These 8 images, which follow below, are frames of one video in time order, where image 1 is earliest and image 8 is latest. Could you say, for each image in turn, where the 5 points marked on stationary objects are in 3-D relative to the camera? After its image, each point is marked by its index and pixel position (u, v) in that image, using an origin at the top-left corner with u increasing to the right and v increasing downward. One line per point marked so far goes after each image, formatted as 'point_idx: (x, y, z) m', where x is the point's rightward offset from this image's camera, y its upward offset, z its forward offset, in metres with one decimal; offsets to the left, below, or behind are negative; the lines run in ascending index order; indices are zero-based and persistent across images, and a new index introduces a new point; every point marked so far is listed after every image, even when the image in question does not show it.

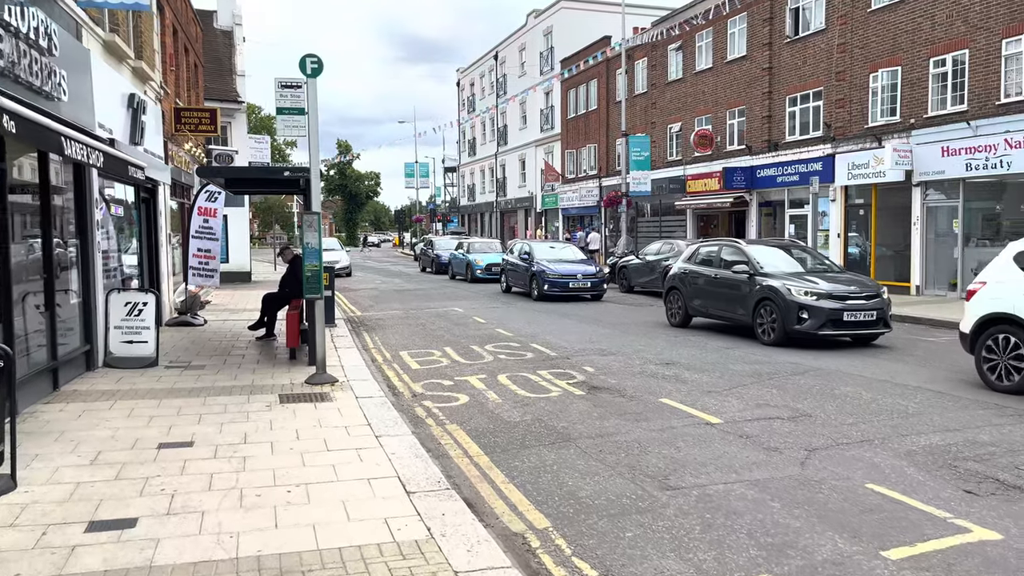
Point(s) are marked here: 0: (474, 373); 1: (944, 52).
0: (-0.5, -1.0, +10.0) m
1: (+9.5, +5.2, +18.1) m
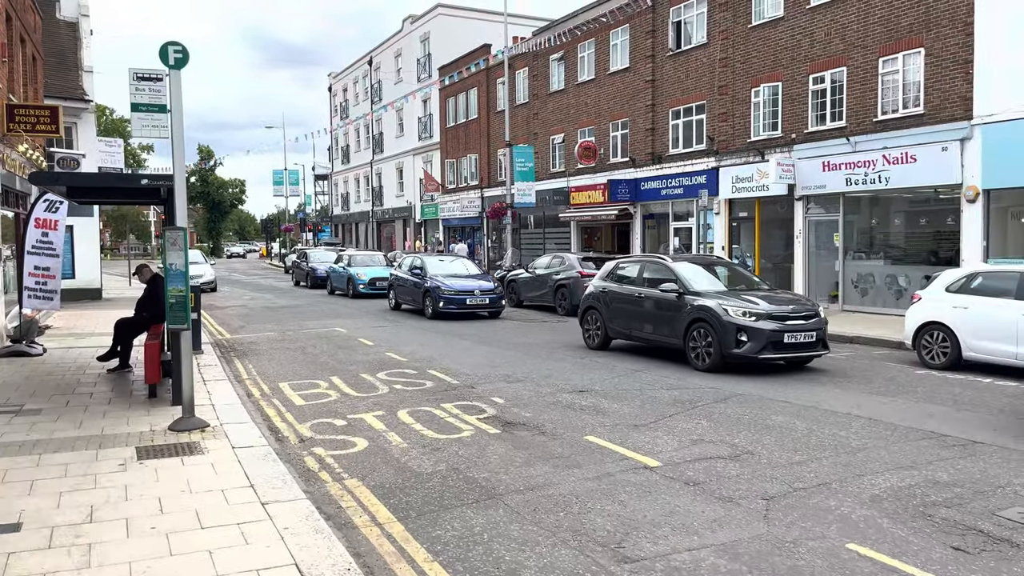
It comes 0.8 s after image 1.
0: (-1.5, -1.3, +8.8) m
1: (+7.0, +5.0, +18.5) m
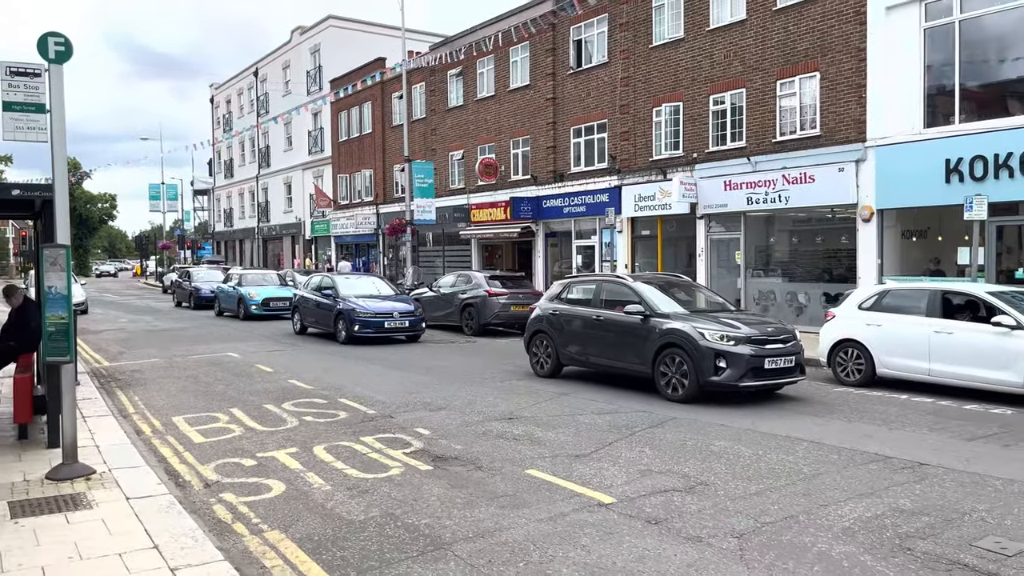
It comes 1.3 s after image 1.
0: (-2.3, -1.5, +8.0) m
1: (+4.8, +4.6, +18.8) m
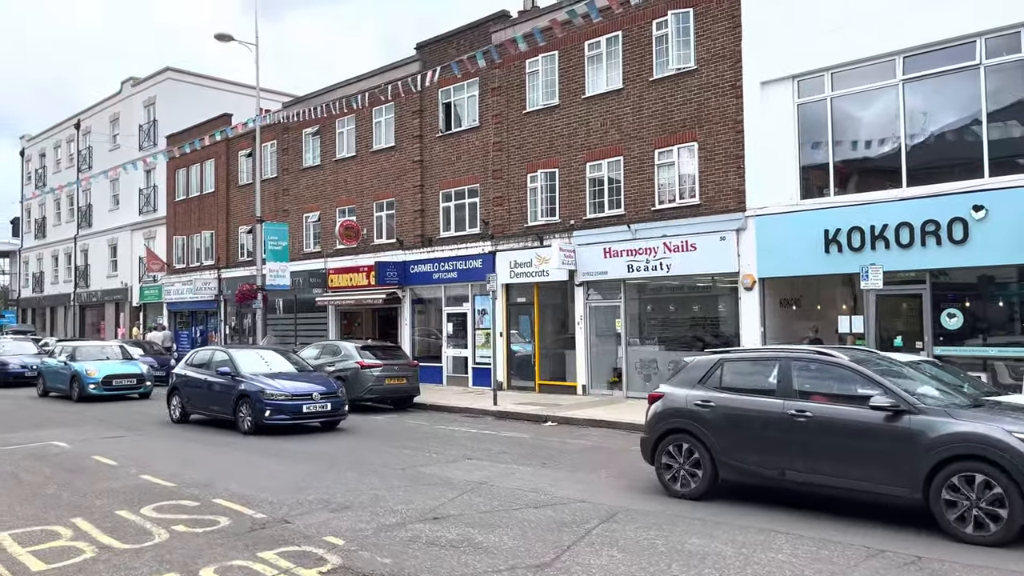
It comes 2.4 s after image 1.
0: (-2.8, -2.2, +6.3) m
1: (+2.0, +3.0, +18.8) m
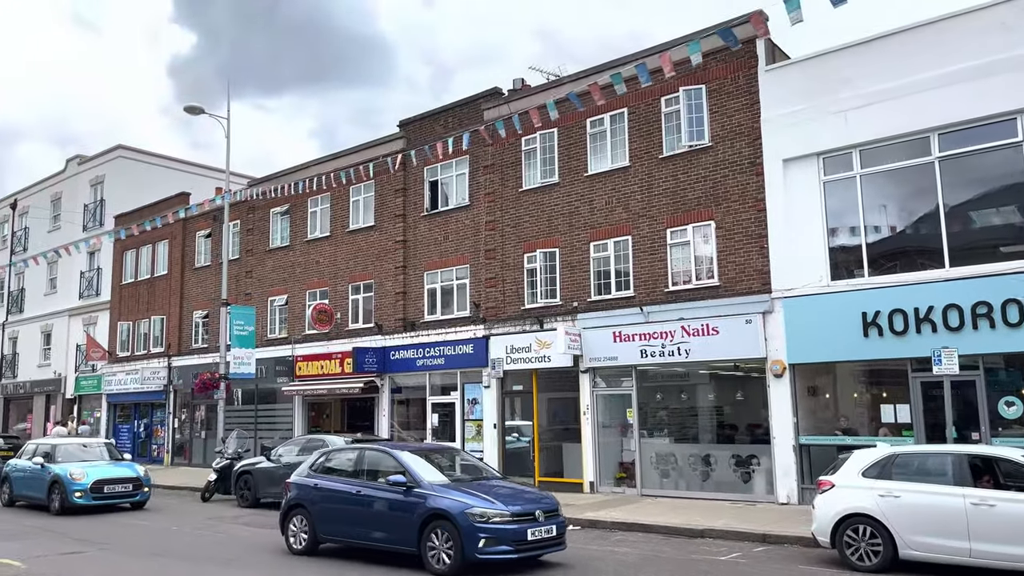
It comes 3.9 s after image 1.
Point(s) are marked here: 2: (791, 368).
0: (-1.7, -2.6, +4.5) m
1: (+2.0, +1.1, +17.8) m
2: (+5.1, -1.5, +14.9) m
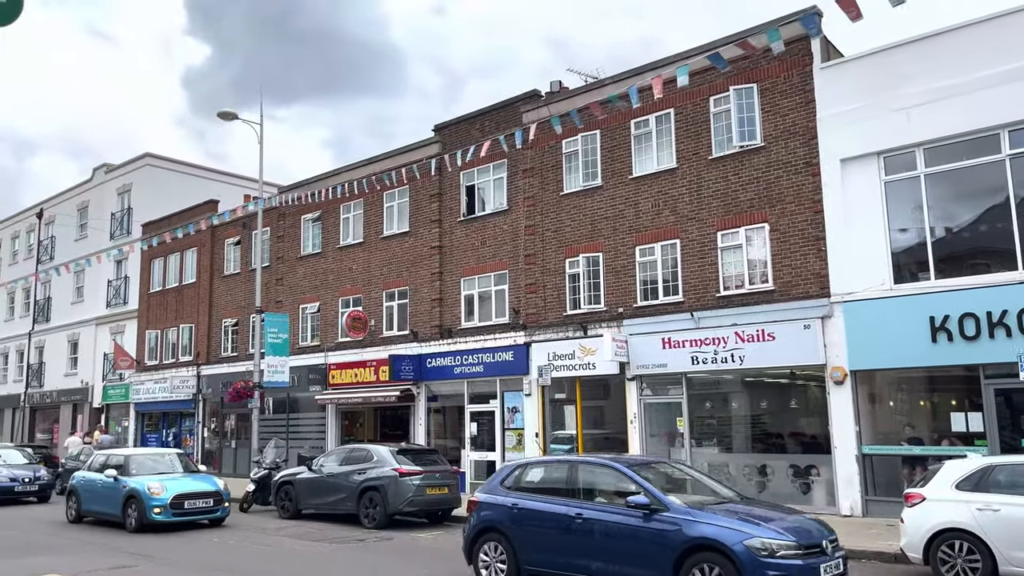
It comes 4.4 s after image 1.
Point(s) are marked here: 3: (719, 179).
0: (-1.0, -2.6, +4.1) m
1: (+3.0, +1.0, +17.4) m
2: (+6.0, -1.5, +14.4) m
3: (+4.2, +2.2, +16.5) m
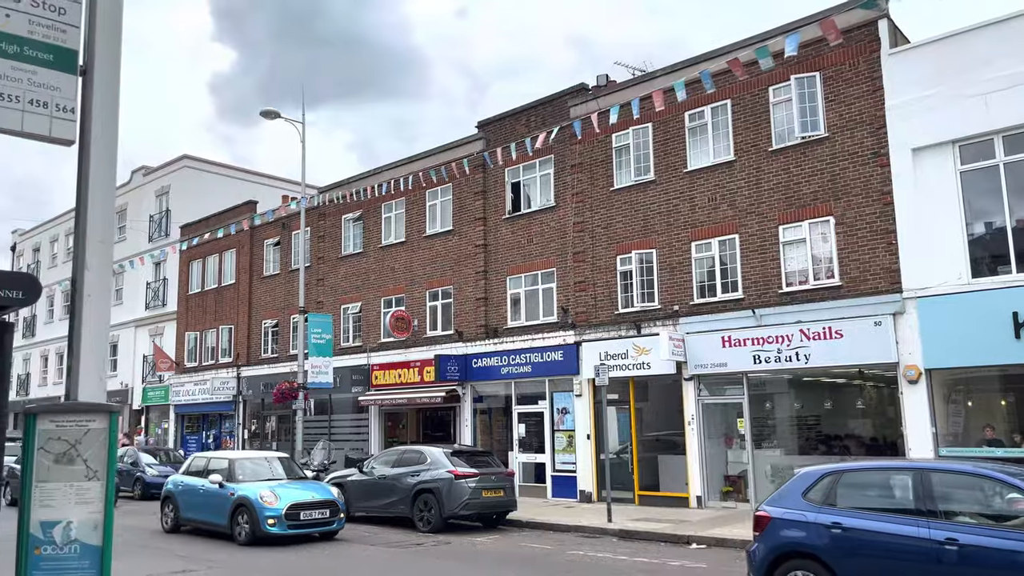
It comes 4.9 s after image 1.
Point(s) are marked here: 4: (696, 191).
0: (-0.3, -2.5, +3.7) m
1: (+4.1, +1.1, +16.8) m
2: (+7.0, -1.4, +13.8) m
3: (+5.2, +2.3, +15.9) m
4: (+3.9, +2.0, +17.2) m
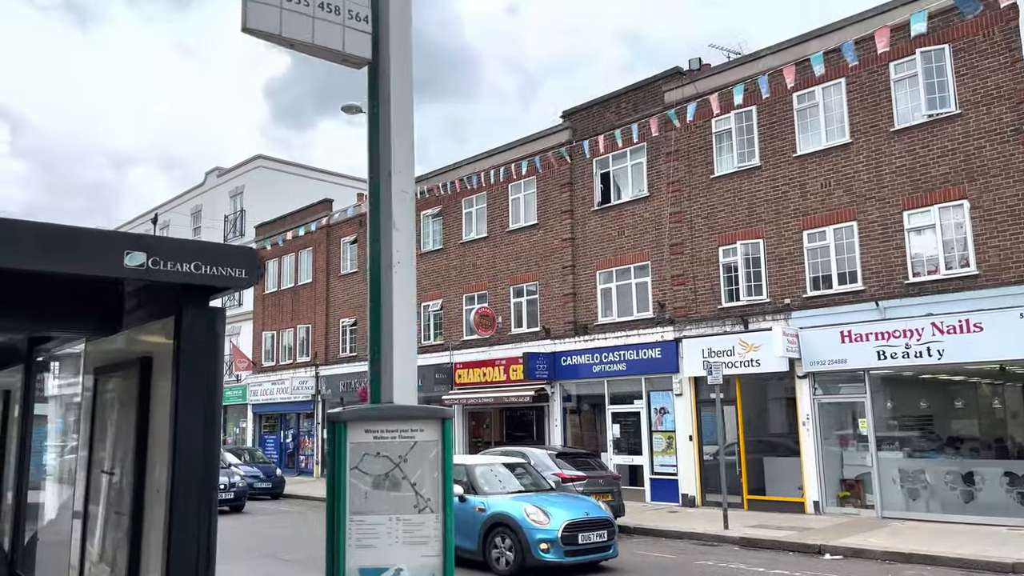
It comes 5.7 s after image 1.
0: (+0.8, -2.4, +3.0) m
1: (+6.0, +1.2, +15.8) m
2: (+8.8, -1.2, +12.6) m
3: (+7.1, +2.4, +14.8) m
4: (+5.8, +2.2, +16.2) m
